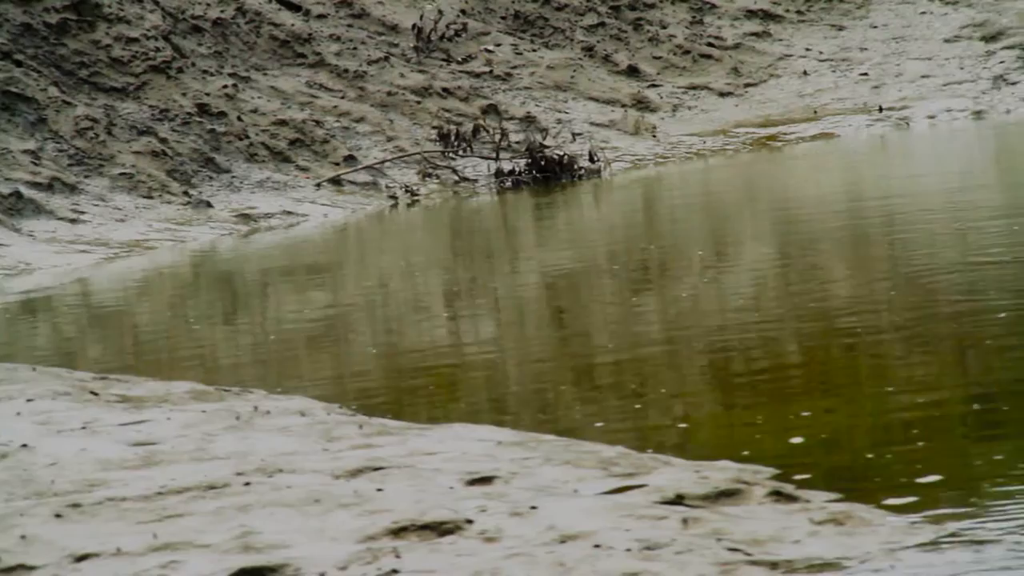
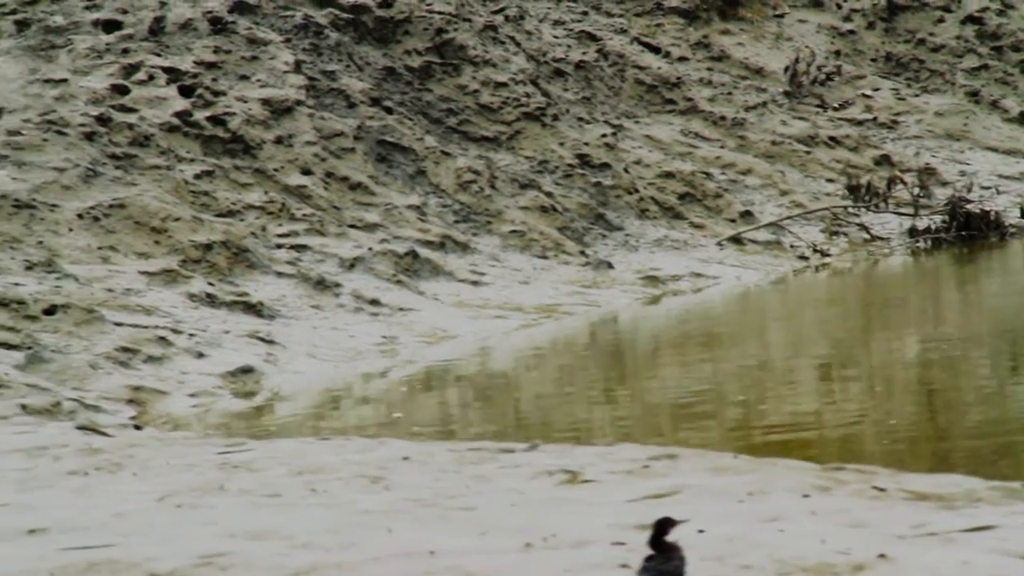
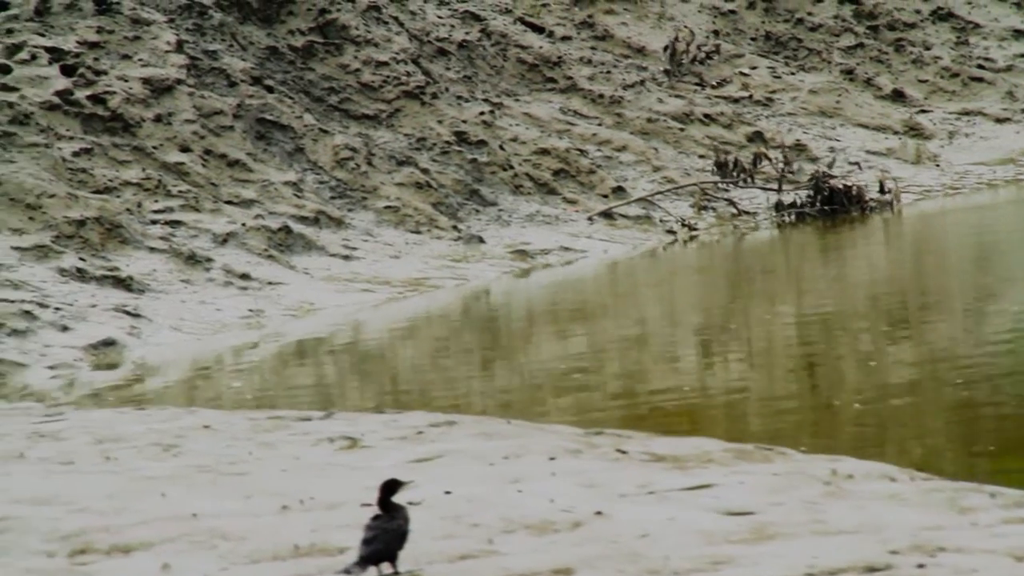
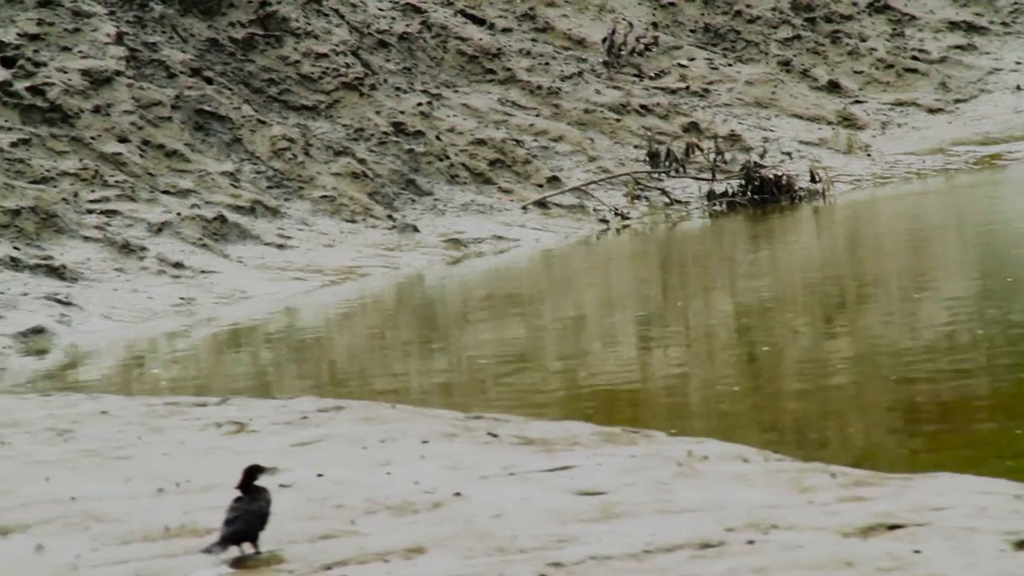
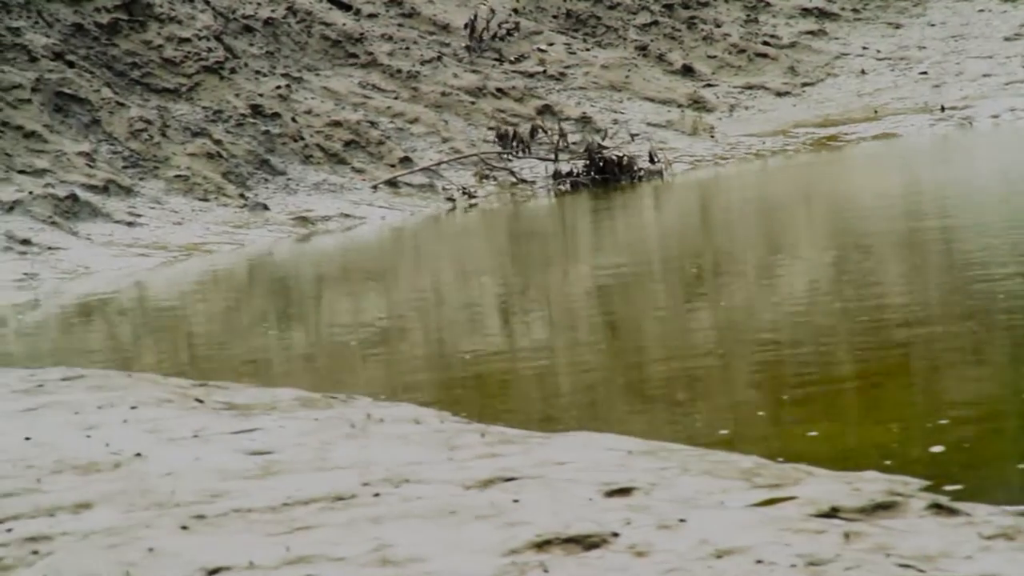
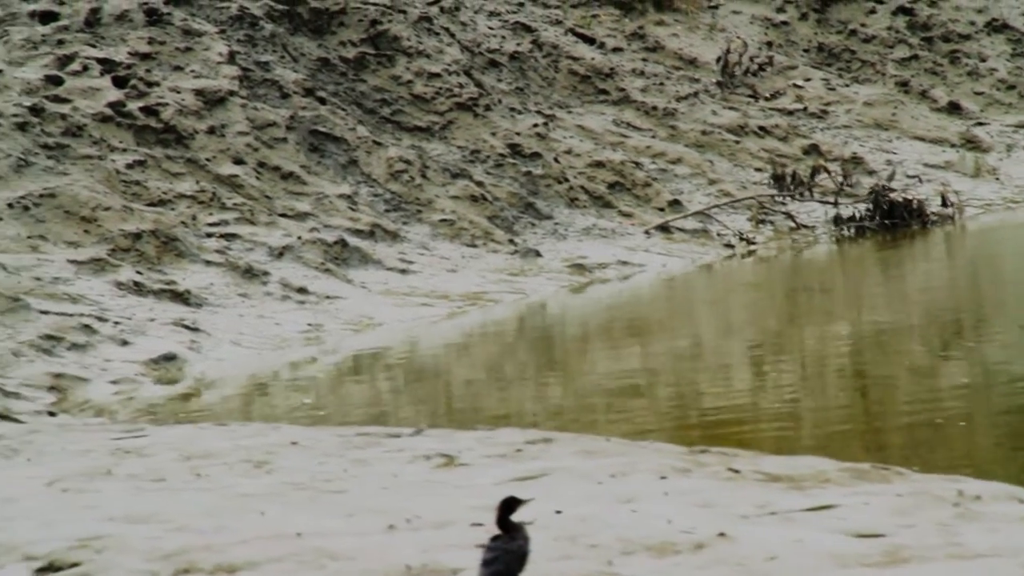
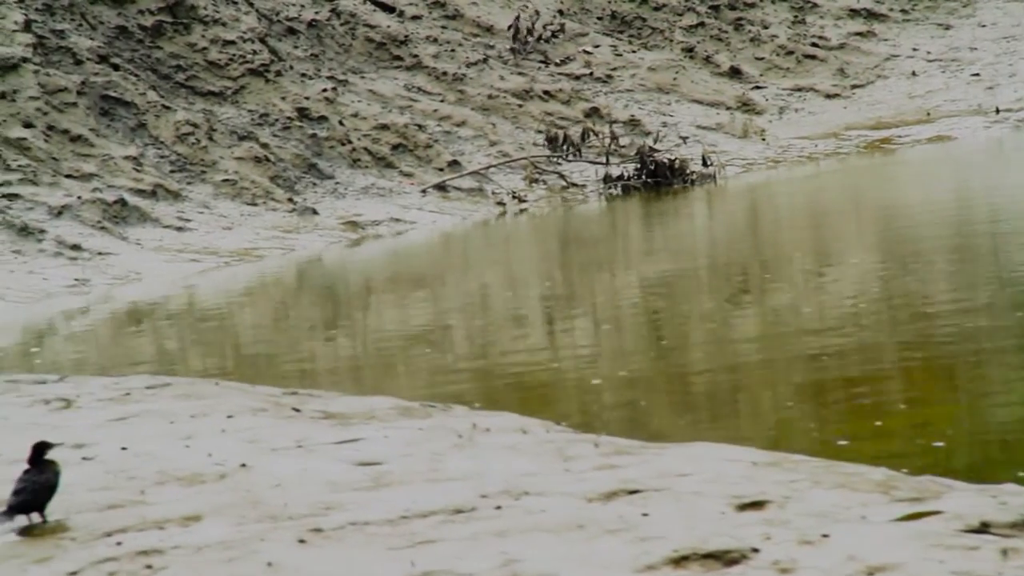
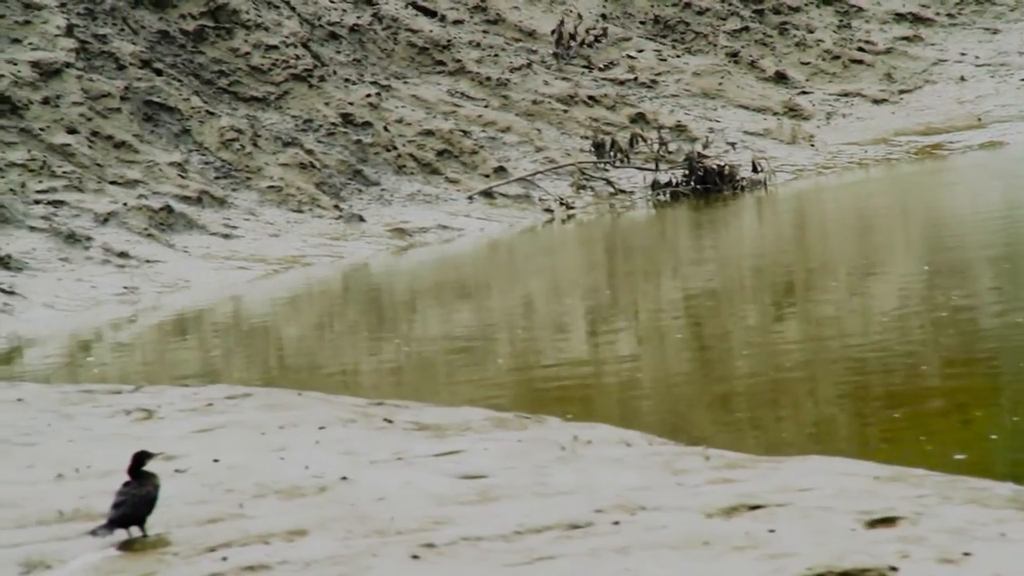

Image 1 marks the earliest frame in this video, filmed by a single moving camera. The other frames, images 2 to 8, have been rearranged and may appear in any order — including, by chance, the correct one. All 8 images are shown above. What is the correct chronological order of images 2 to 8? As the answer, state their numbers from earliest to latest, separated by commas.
5, 7, 8, 4, 3, 6, 2
